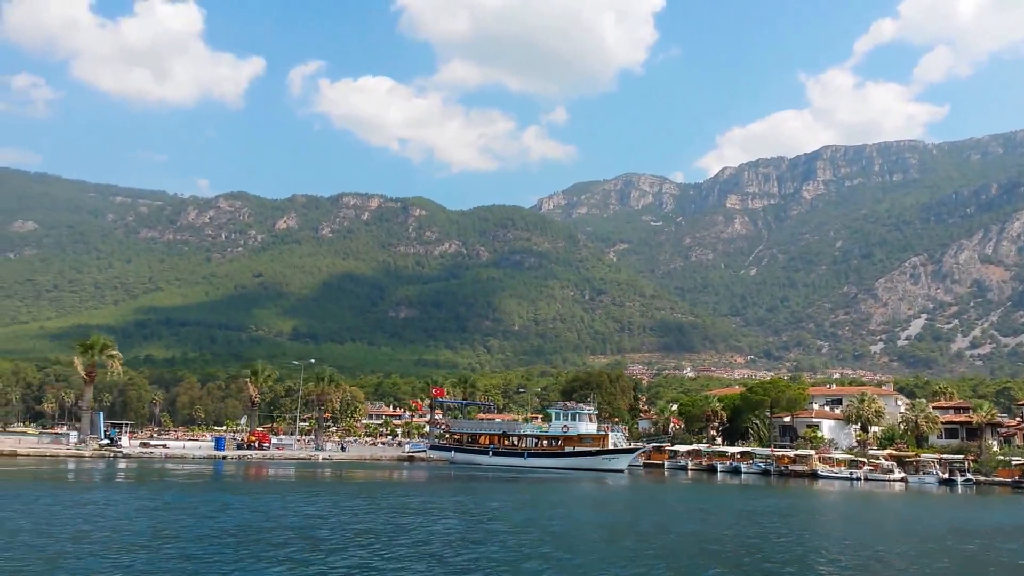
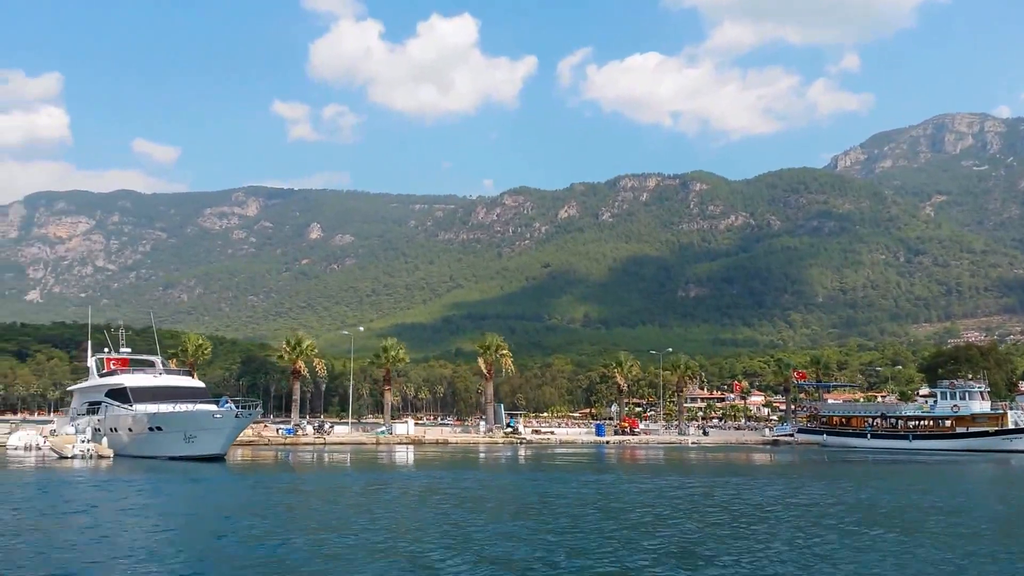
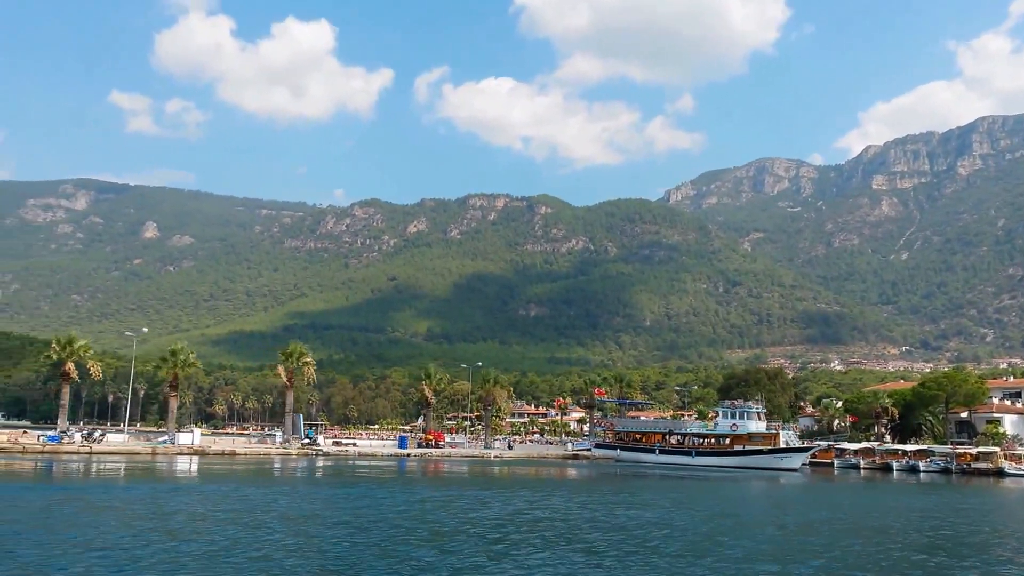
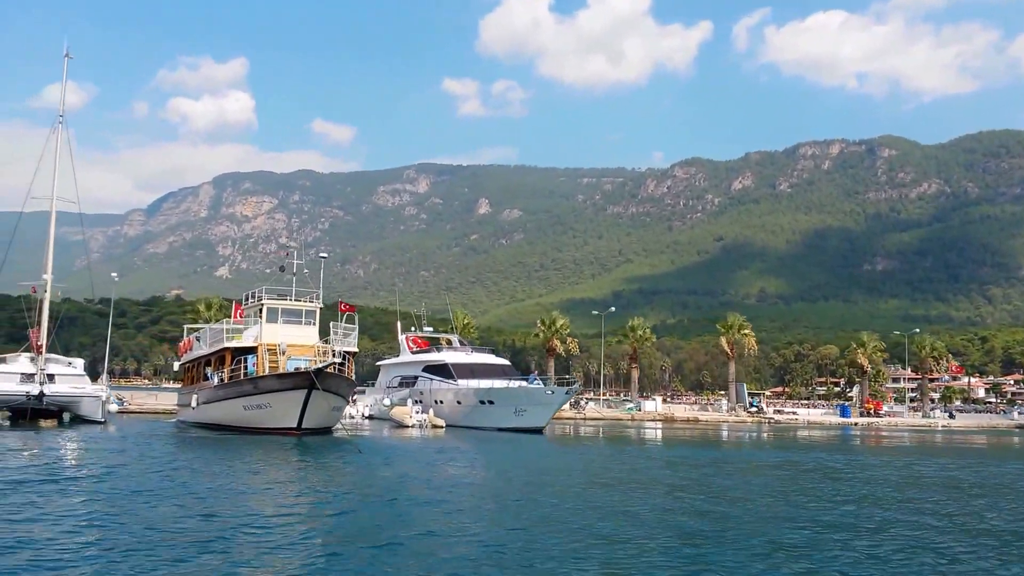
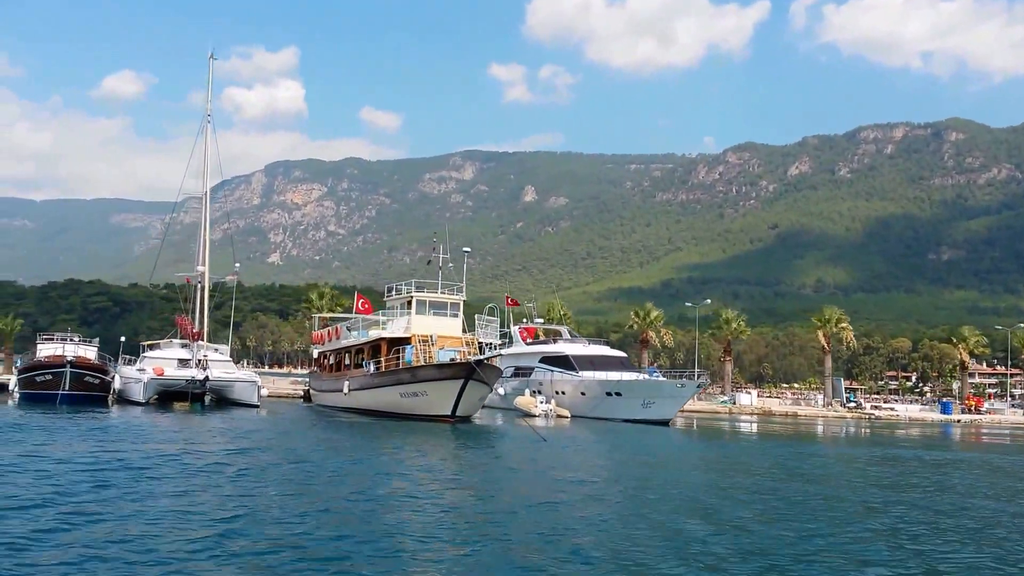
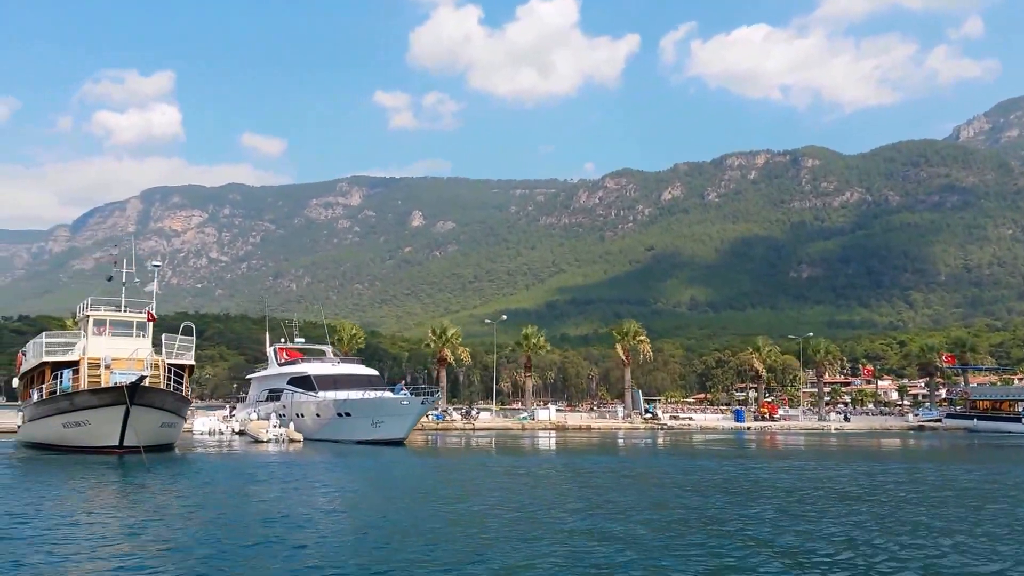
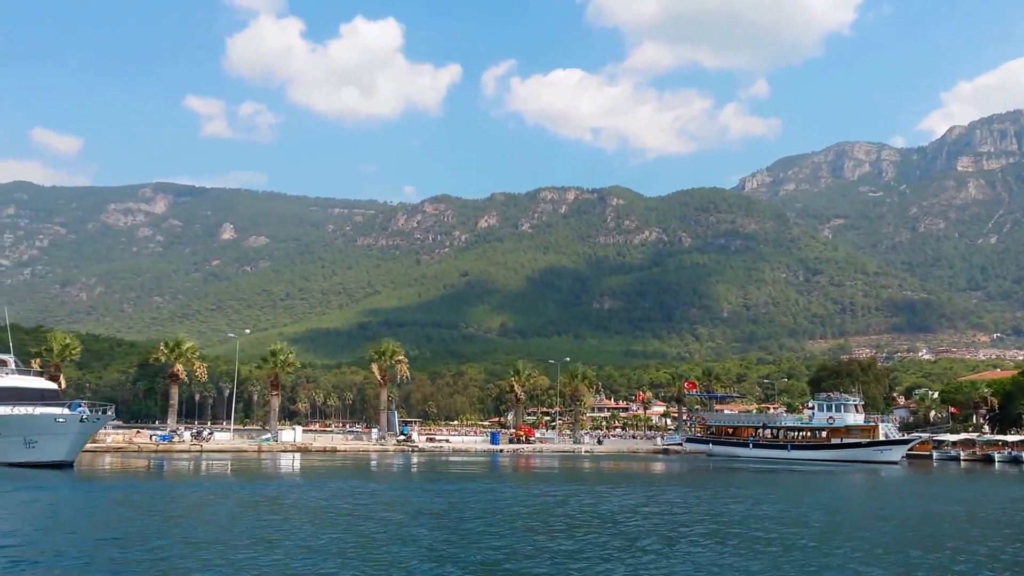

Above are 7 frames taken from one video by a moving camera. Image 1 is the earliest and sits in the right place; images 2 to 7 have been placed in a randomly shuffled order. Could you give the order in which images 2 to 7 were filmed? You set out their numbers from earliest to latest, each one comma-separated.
3, 7, 2, 6, 4, 5
